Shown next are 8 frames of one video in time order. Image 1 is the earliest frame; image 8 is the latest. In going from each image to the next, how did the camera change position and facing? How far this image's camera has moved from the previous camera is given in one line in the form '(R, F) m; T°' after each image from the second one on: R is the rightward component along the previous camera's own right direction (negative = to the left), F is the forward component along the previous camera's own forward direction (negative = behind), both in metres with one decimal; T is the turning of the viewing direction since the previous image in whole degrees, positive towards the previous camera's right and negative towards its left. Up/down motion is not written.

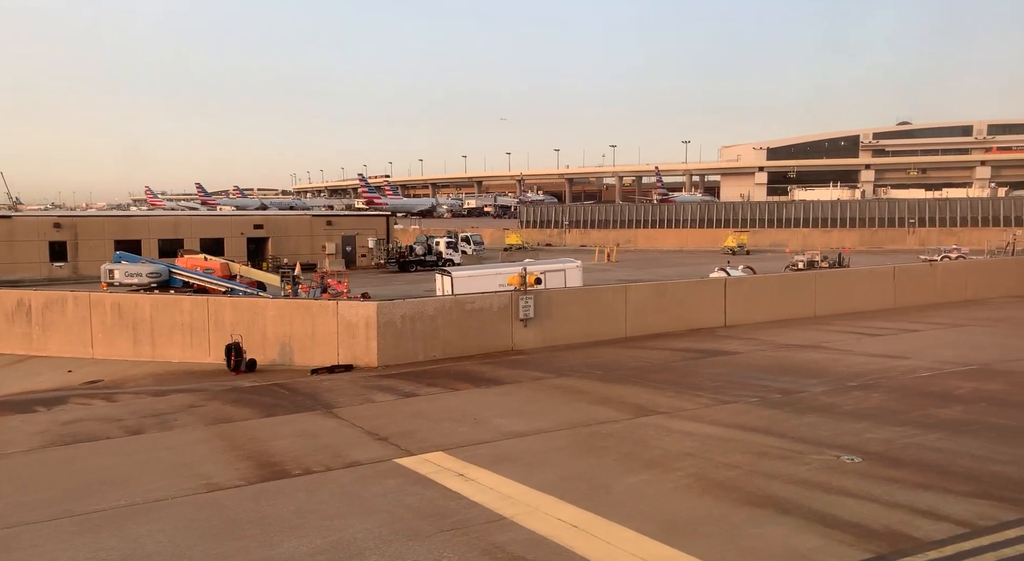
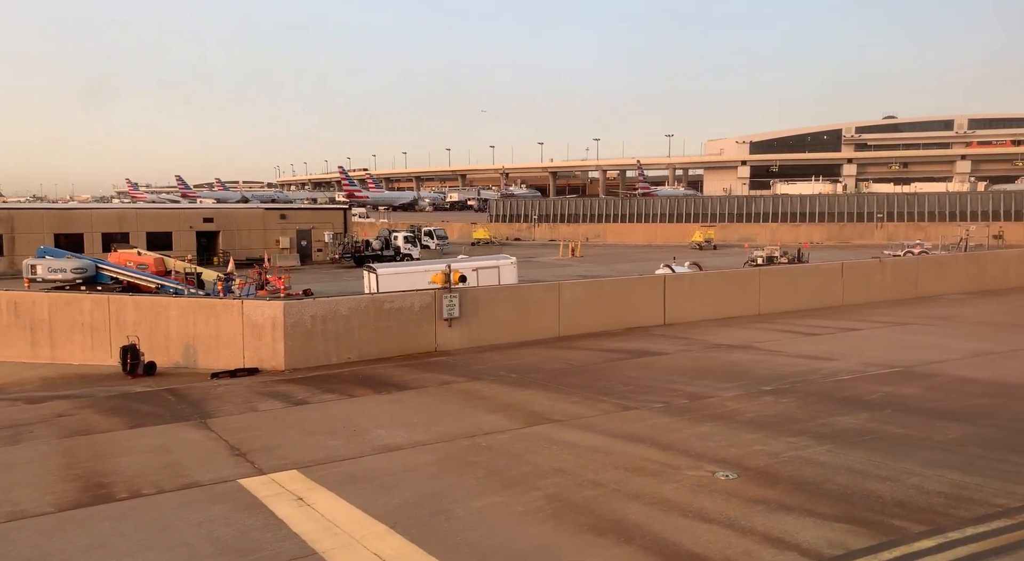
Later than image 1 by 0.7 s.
(+0.7, +0.4) m; +2°
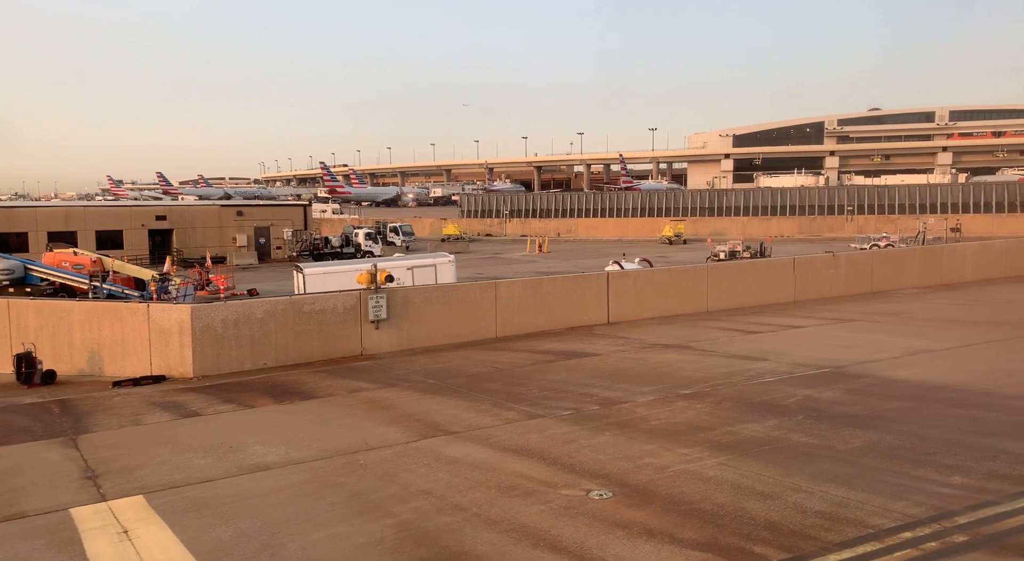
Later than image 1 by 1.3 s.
(+0.7, +0.4) m; +2°
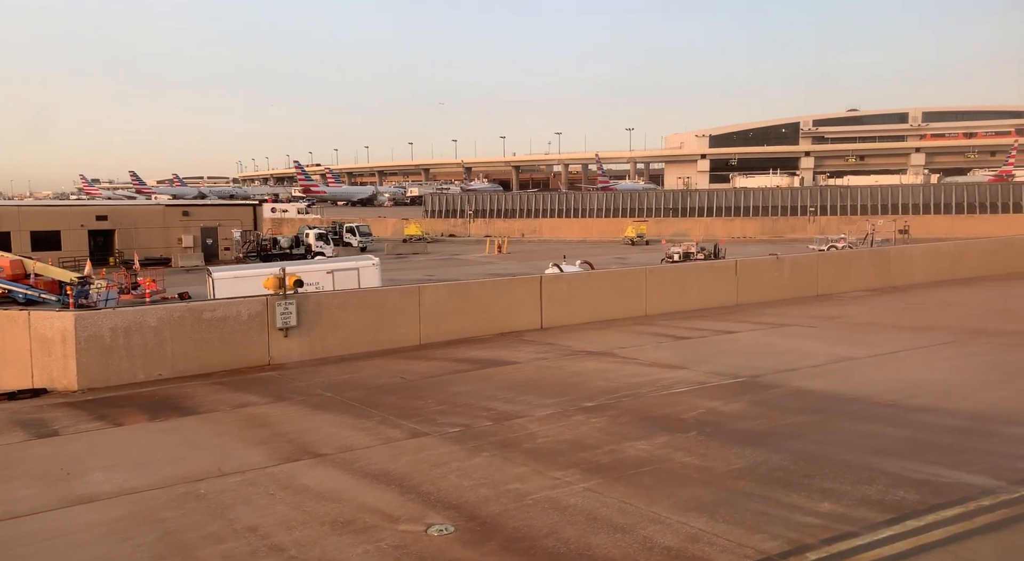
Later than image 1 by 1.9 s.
(+0.8, +0.4) m; +2°
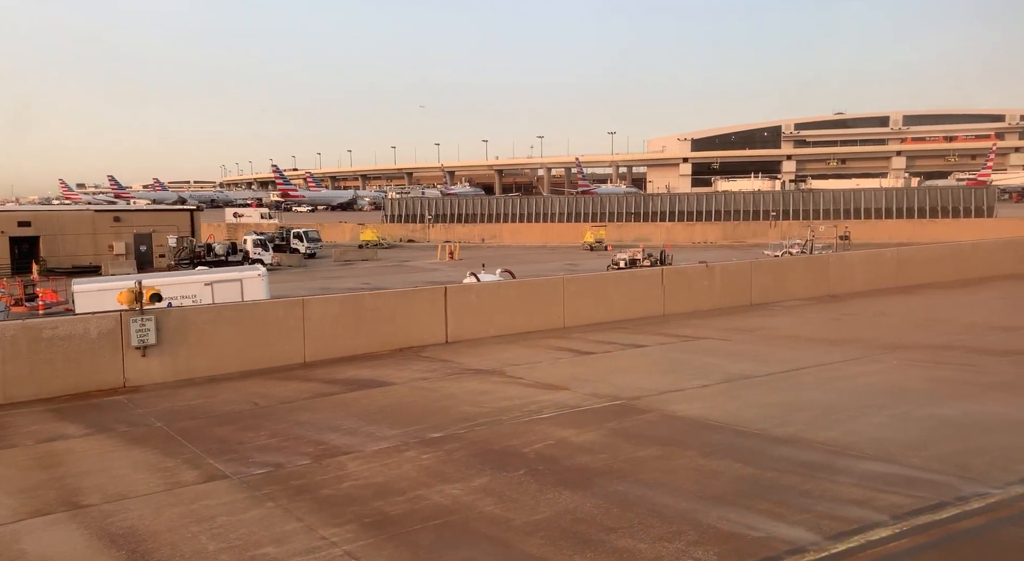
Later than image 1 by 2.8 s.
(+1.3, +0.8) m; +2°
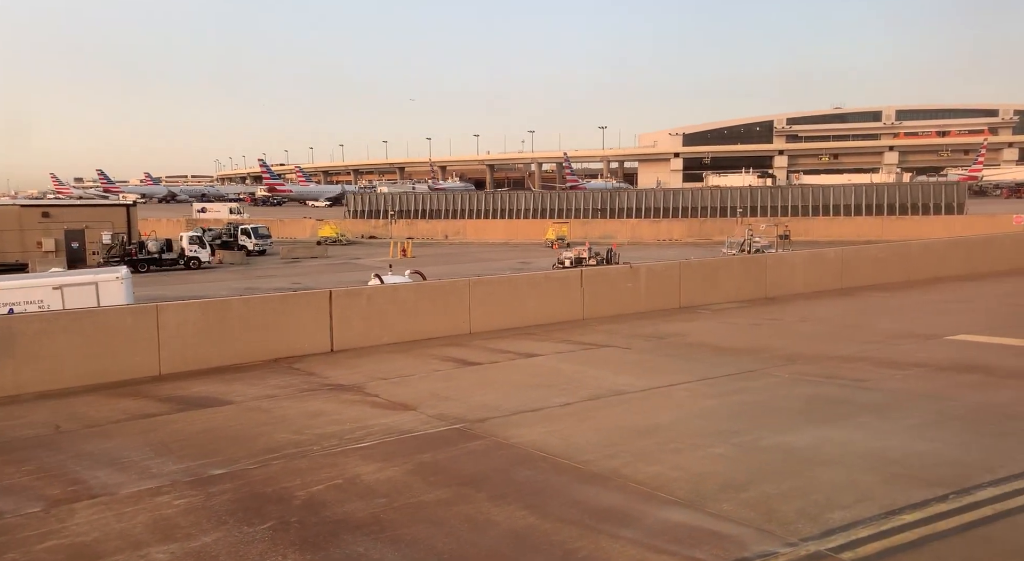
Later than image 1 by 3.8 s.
(+1.6, +0.9) m; +2°
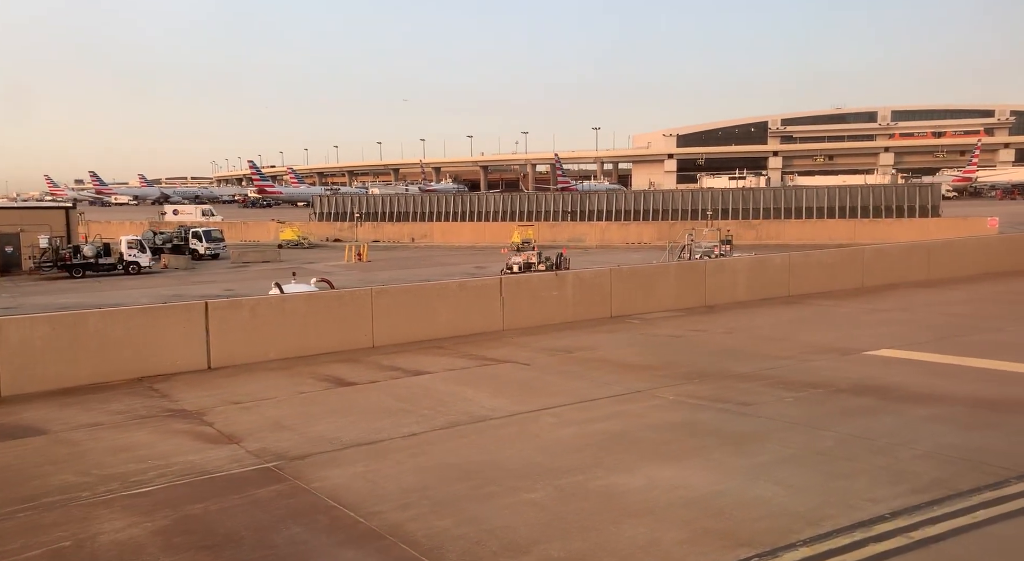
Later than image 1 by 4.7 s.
(+1.6, +1.0) m; +2°
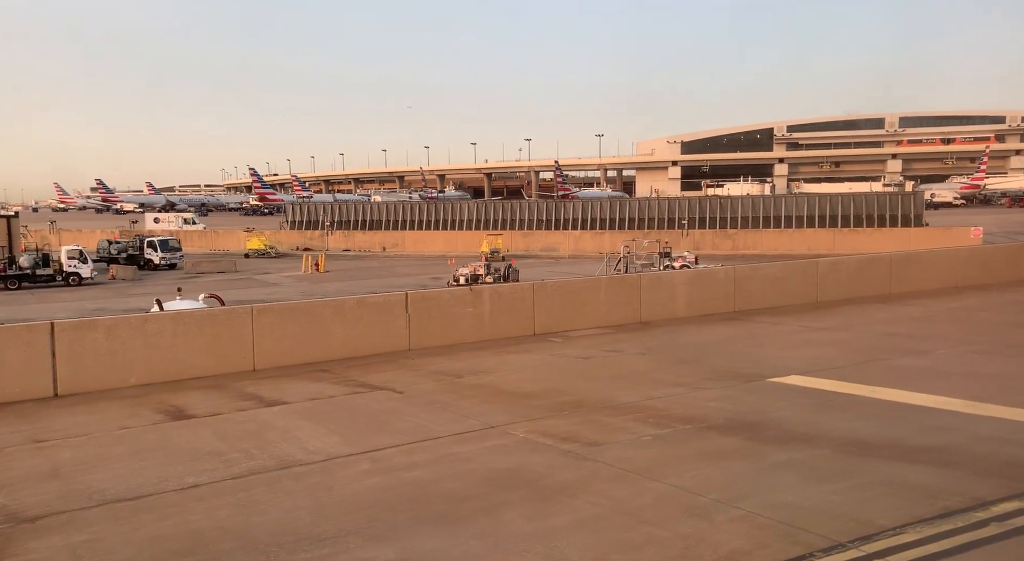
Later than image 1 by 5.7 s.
(+1.9, +1.2) m; +1°
